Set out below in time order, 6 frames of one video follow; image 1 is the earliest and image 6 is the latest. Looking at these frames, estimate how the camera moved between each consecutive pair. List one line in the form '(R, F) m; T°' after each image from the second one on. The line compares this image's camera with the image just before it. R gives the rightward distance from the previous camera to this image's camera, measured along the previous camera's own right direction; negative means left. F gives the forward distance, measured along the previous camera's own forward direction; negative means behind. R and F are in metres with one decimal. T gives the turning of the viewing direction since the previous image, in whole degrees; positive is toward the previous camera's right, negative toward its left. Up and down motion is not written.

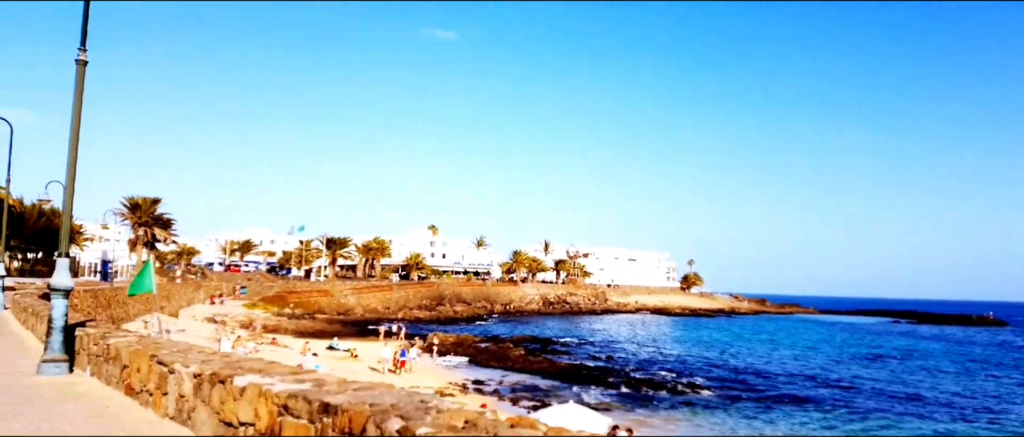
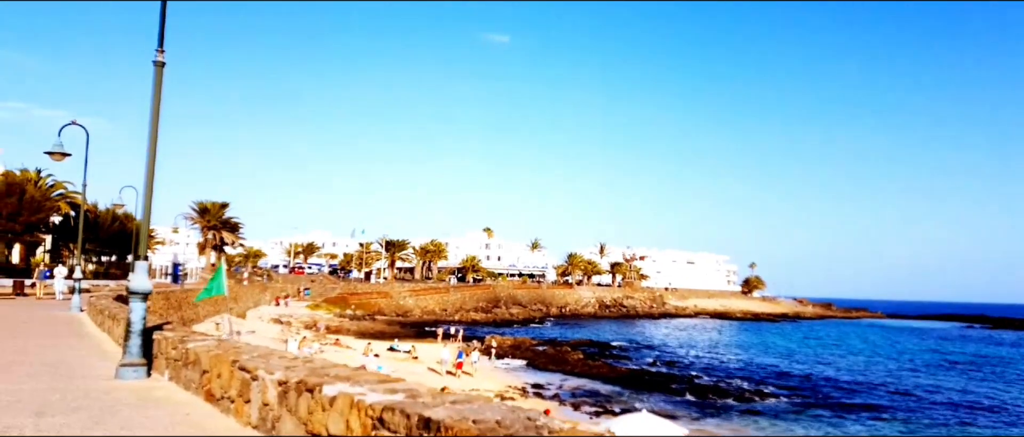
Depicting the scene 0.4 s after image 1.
(-0.3, +0.3) m; -5°
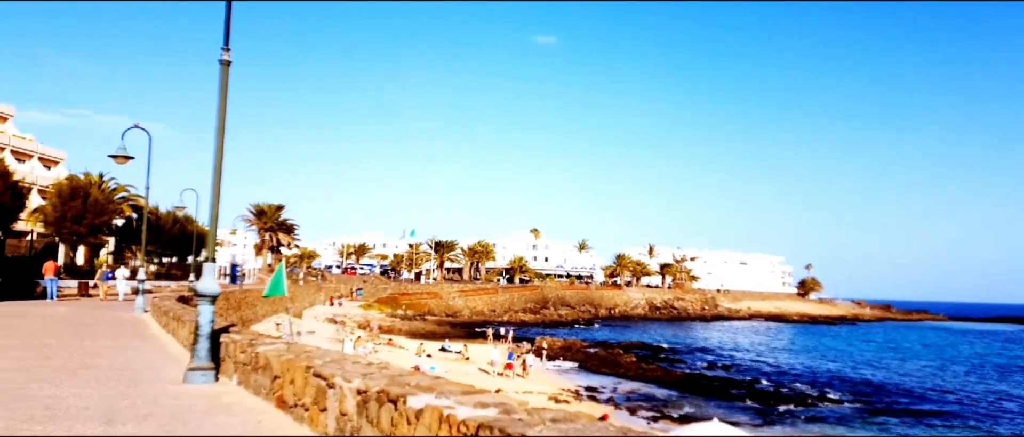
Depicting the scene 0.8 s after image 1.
(-0.3, +0.3) m; -4°
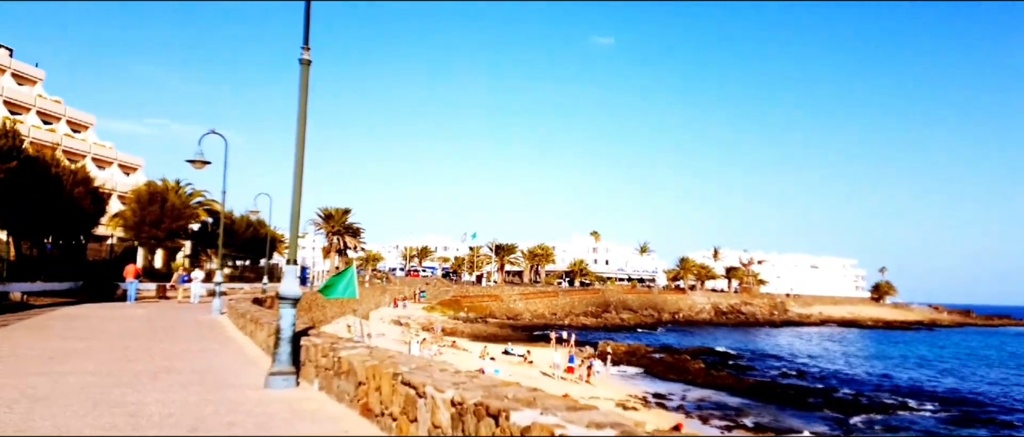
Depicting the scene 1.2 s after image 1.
(-0.2, +0.3) m; -5°
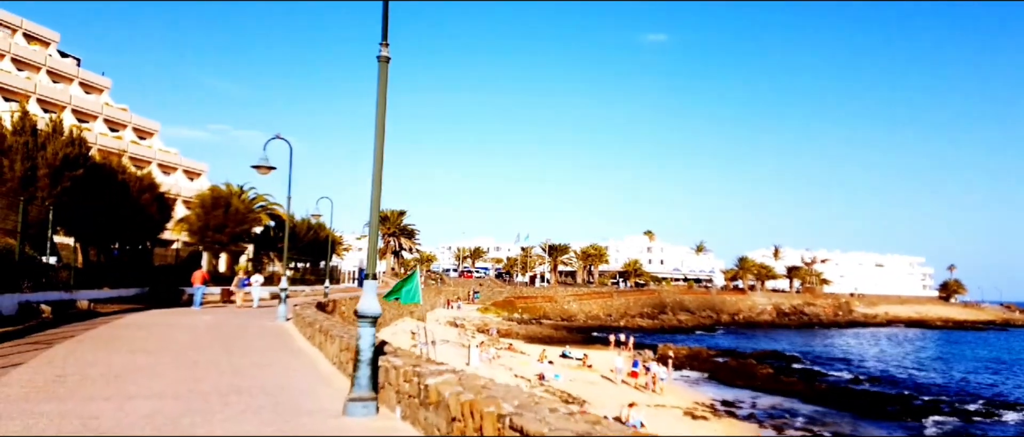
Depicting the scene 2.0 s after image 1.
(-0.4, +0.6) m; -4°
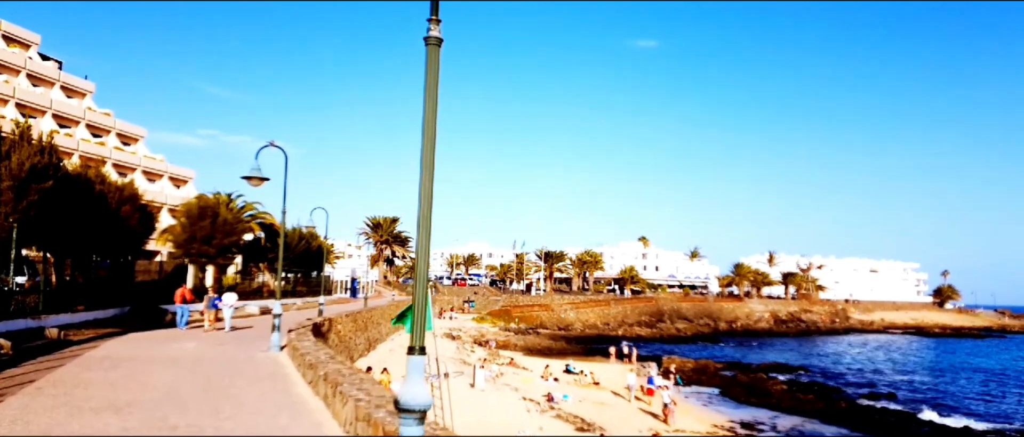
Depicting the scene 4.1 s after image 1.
(-0.7, +1.6) m; +1°
